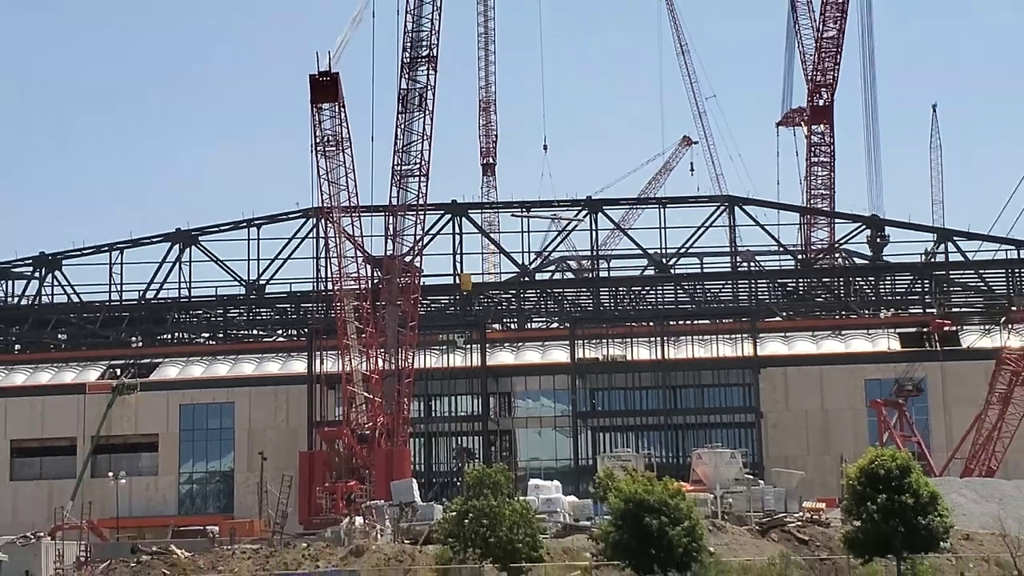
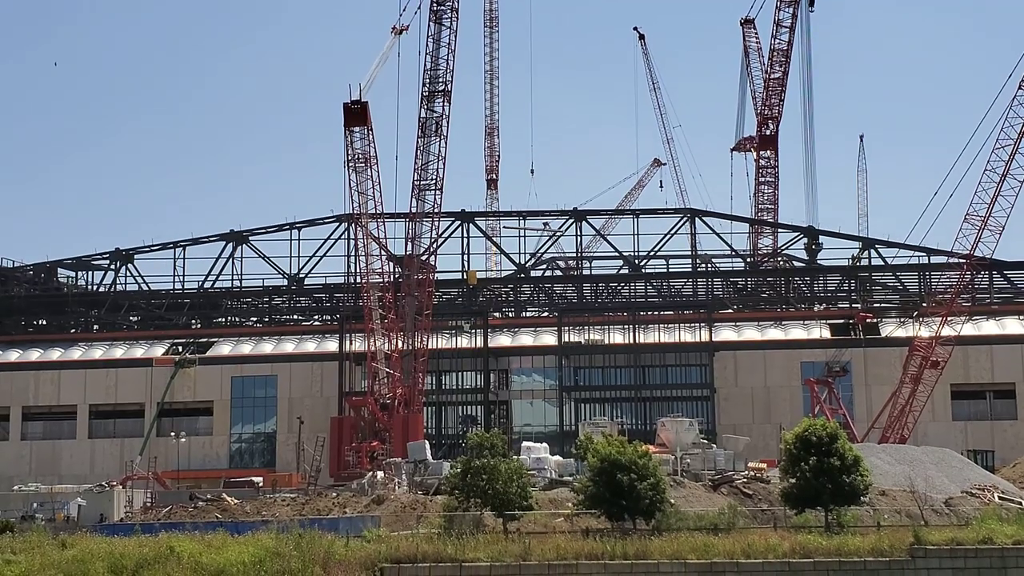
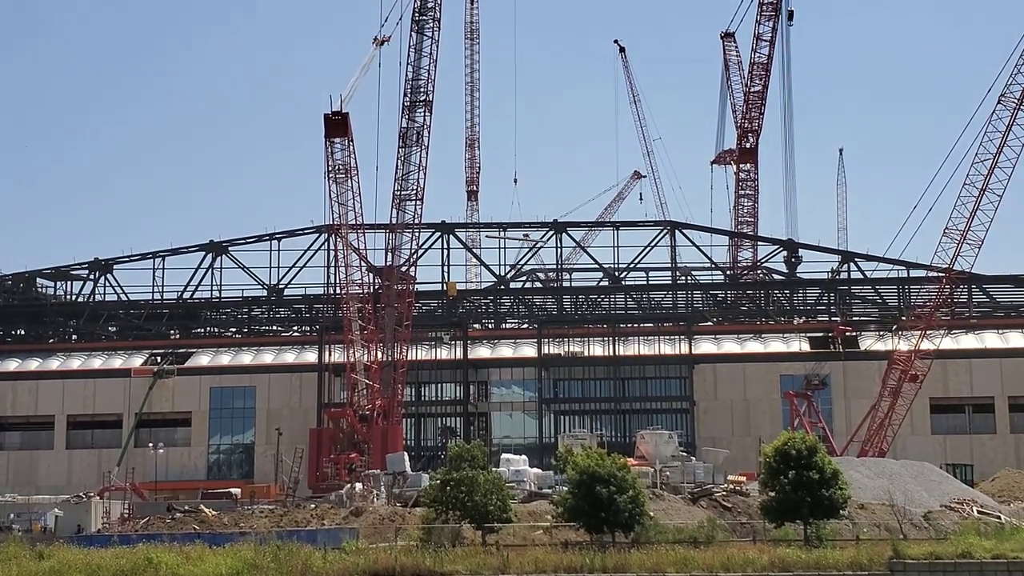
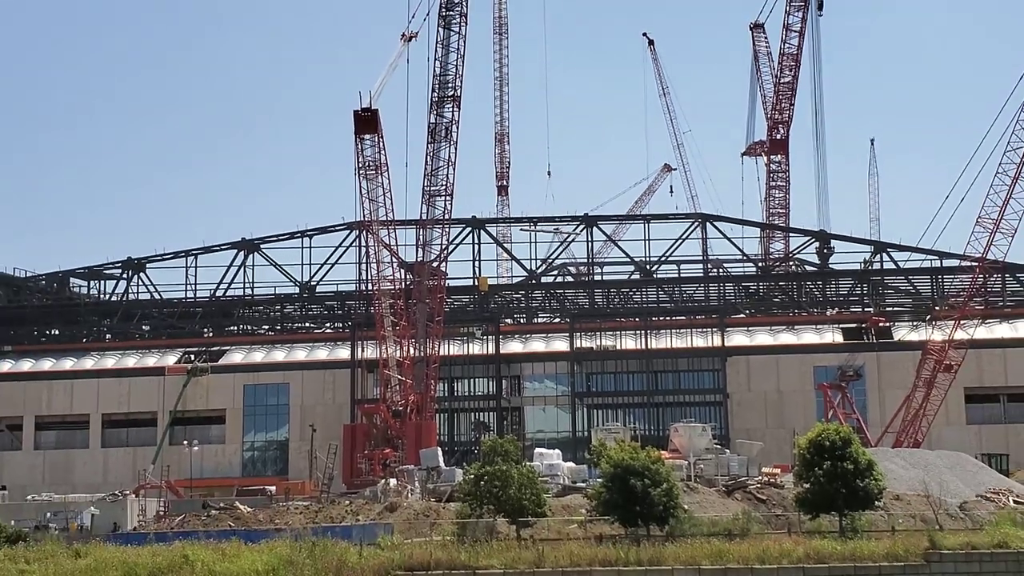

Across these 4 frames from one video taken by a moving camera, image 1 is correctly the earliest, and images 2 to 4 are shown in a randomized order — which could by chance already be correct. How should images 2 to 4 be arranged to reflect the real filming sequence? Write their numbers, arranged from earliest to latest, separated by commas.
4, 3, 2
